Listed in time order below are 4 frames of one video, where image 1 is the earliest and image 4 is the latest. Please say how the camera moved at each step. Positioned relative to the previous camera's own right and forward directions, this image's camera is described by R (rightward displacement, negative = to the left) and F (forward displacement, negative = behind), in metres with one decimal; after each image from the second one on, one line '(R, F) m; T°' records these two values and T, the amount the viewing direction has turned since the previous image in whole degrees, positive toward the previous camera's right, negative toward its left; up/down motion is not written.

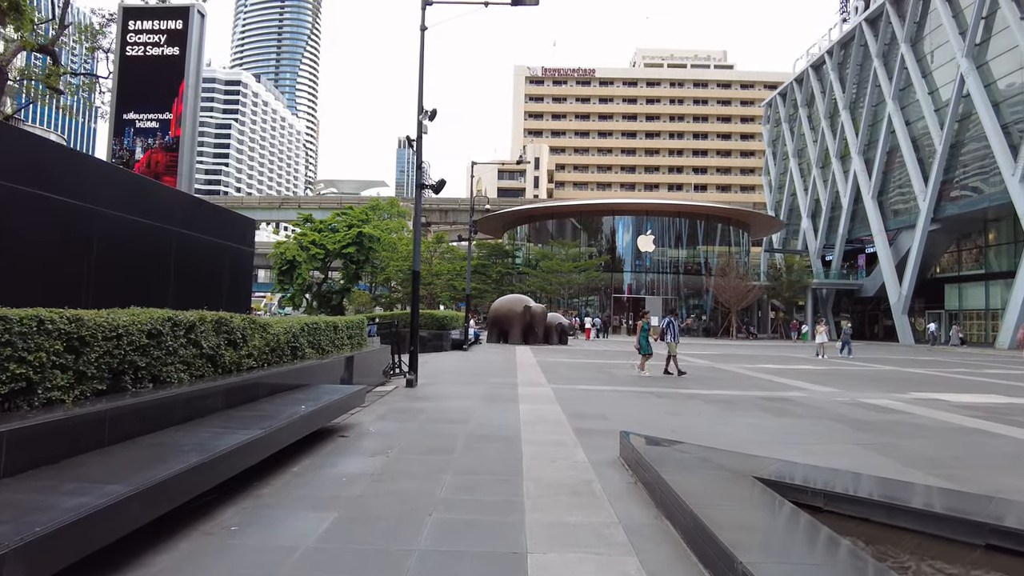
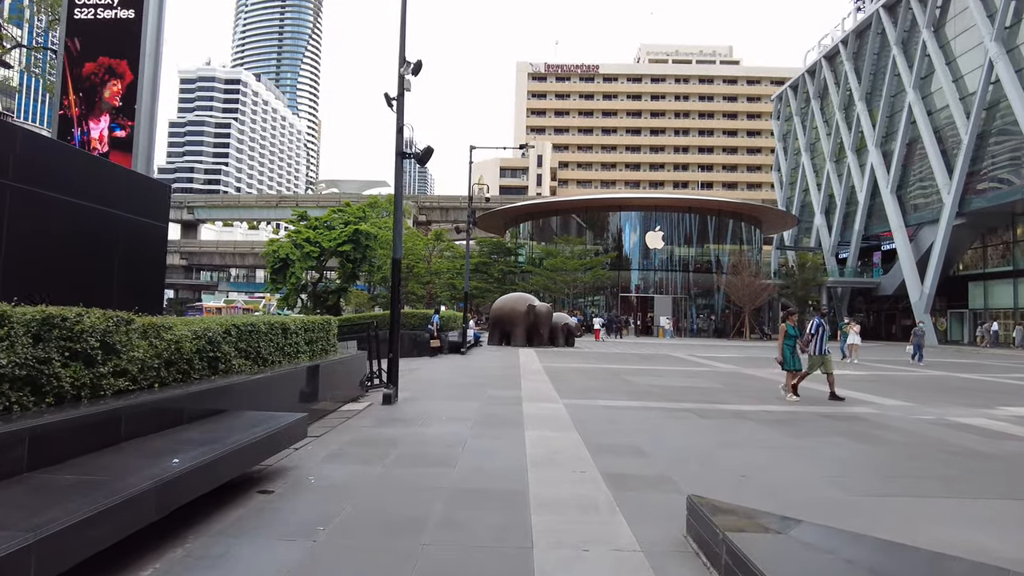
(0.0, +2.3) m; 0°
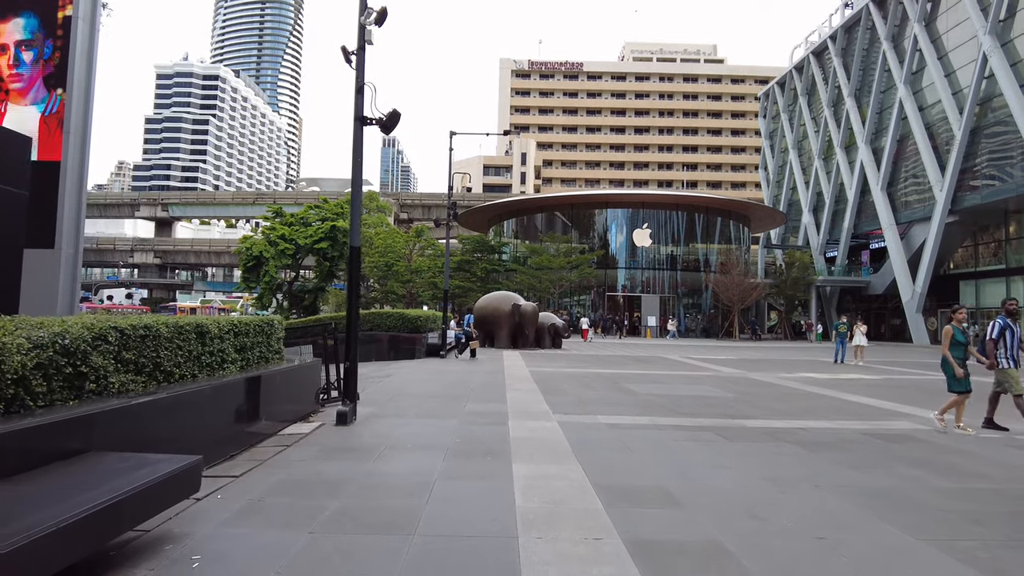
(0.0, +1.7) m; +1°
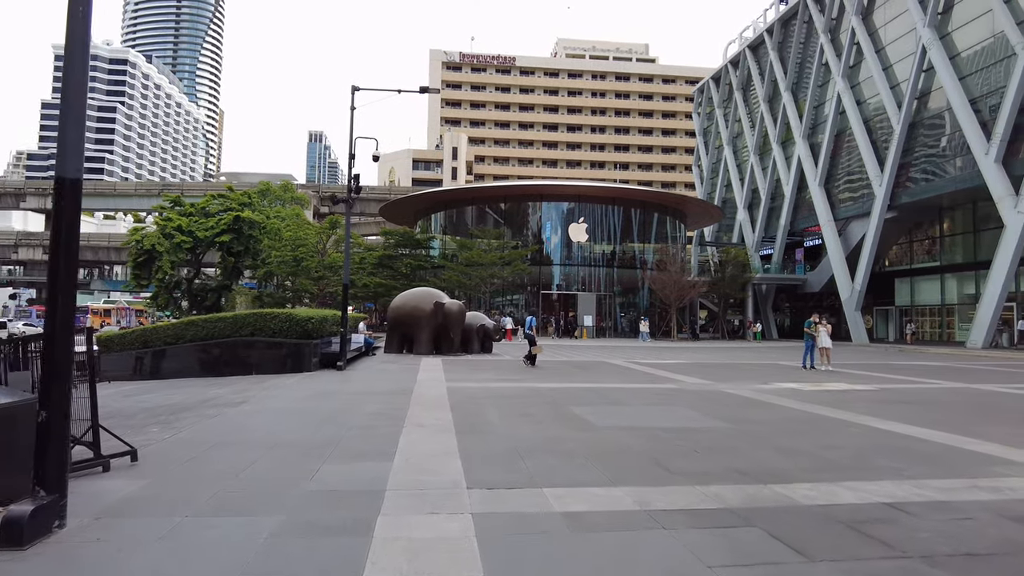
(+0.4, +3.7) m; +6°
